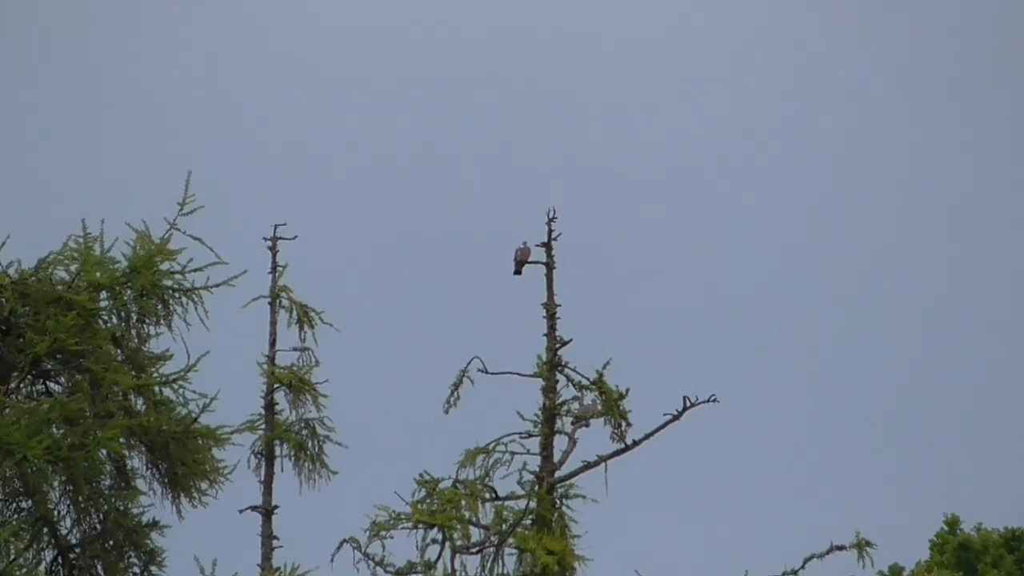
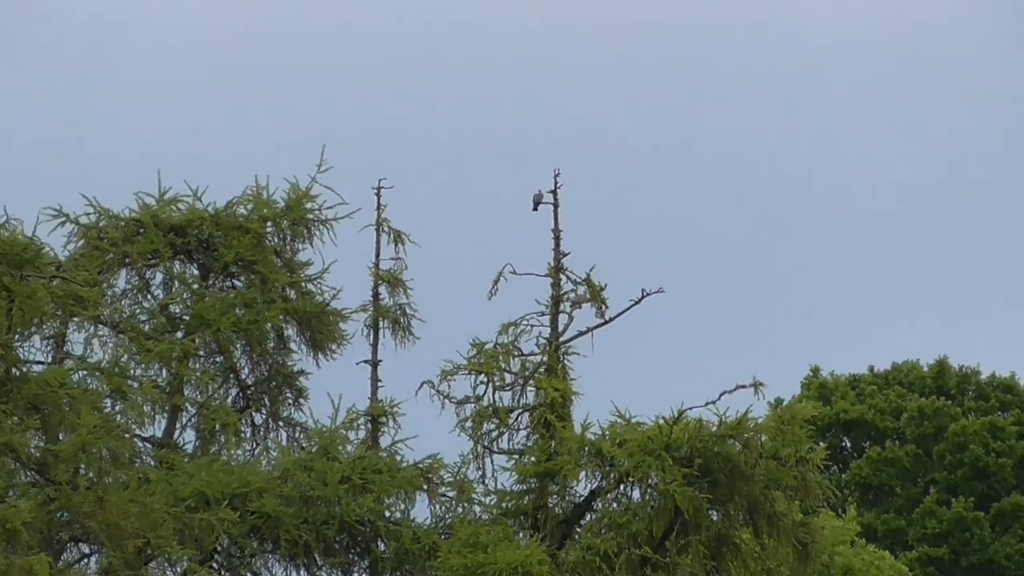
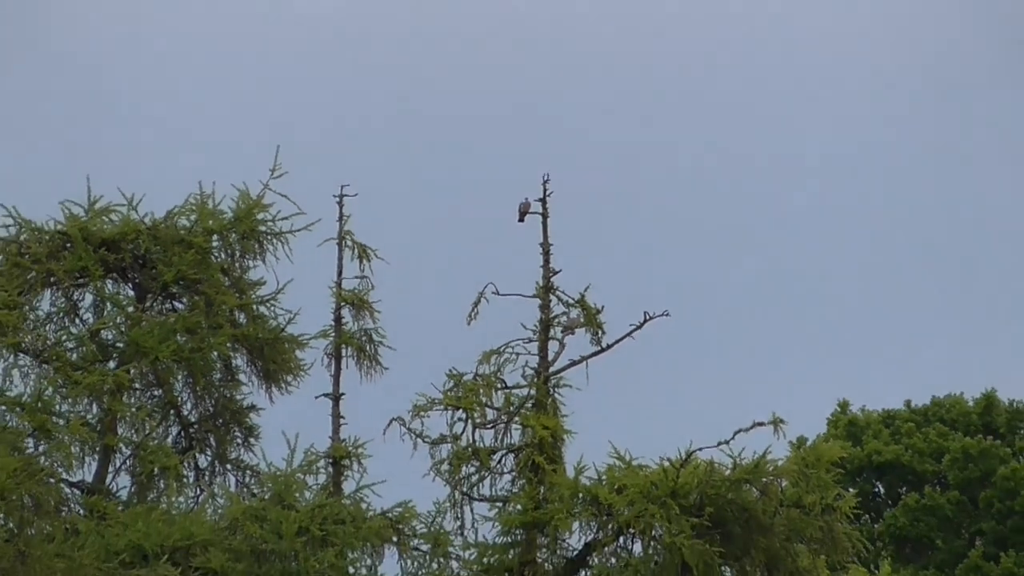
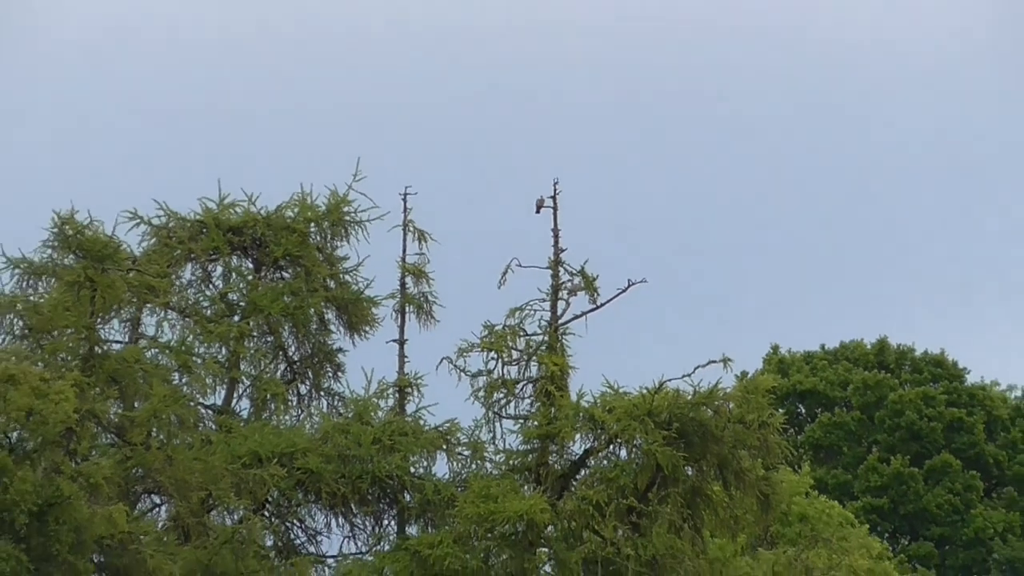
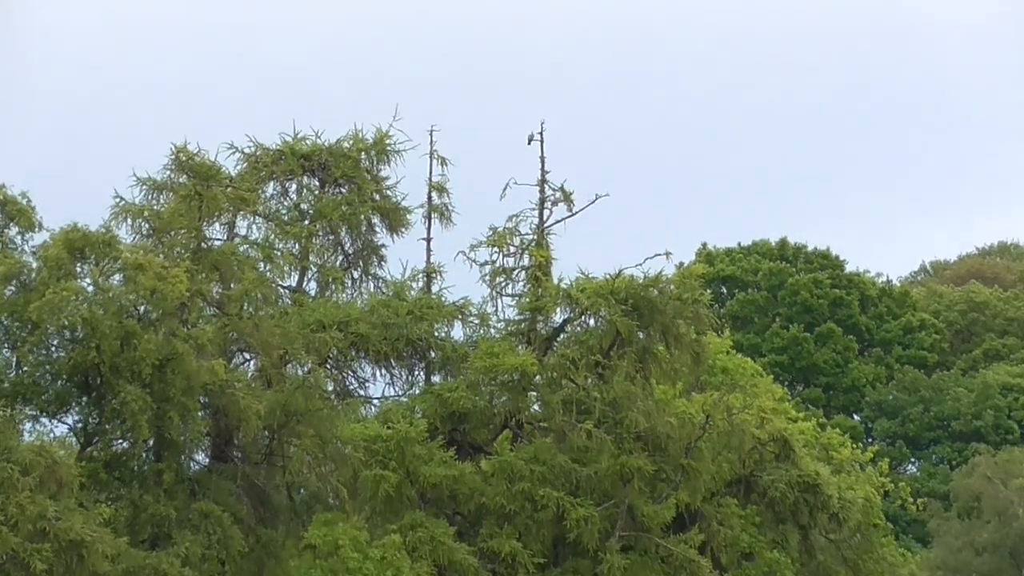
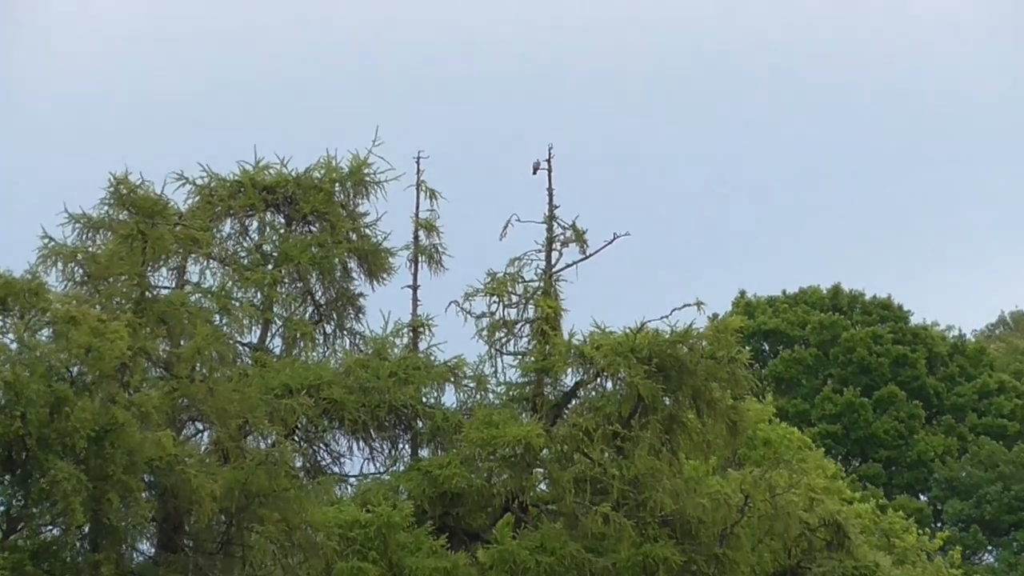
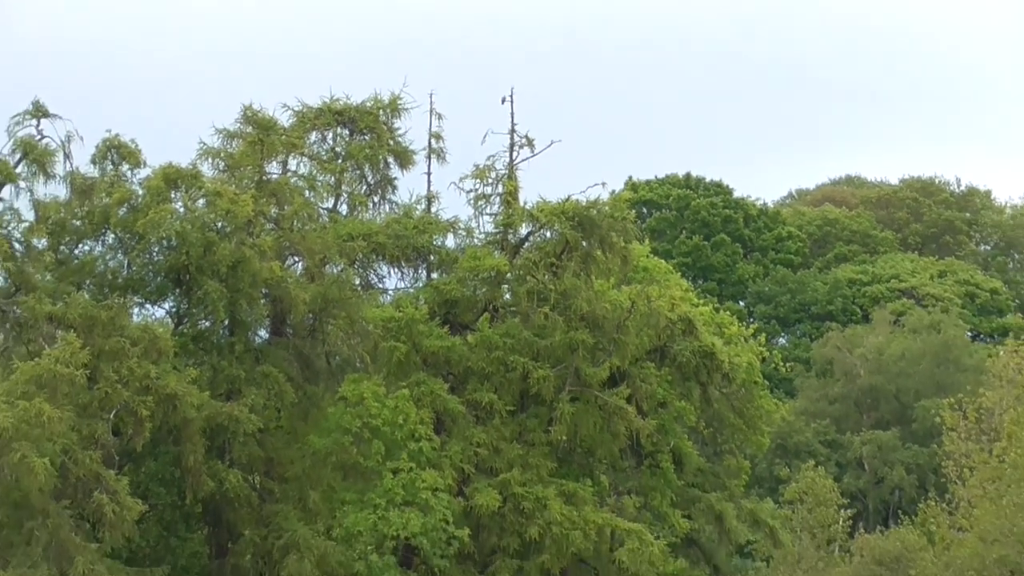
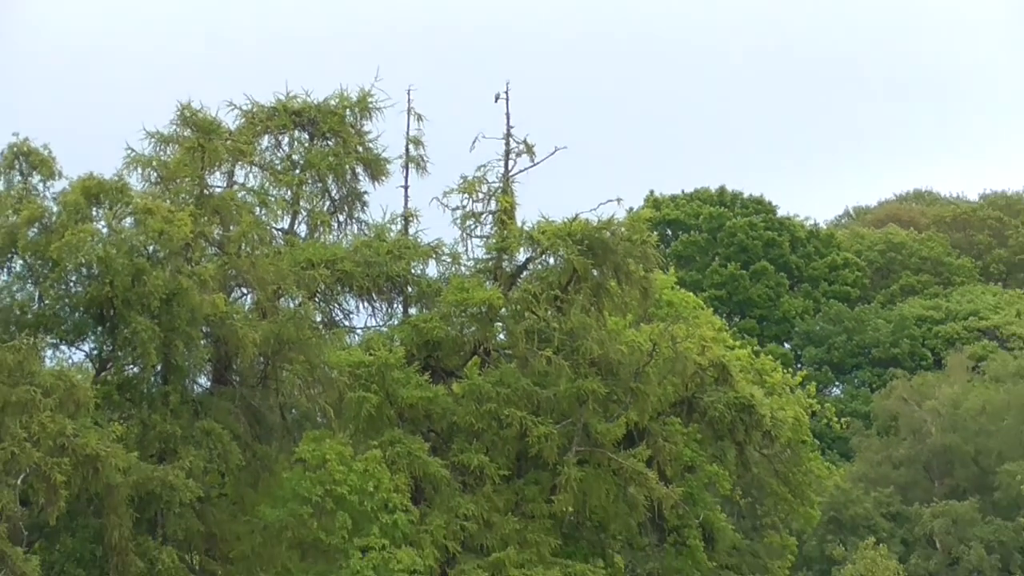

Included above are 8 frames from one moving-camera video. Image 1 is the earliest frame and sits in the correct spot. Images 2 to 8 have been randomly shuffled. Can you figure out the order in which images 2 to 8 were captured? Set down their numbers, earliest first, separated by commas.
3, 2, 4, 6, 5, 8, 7
